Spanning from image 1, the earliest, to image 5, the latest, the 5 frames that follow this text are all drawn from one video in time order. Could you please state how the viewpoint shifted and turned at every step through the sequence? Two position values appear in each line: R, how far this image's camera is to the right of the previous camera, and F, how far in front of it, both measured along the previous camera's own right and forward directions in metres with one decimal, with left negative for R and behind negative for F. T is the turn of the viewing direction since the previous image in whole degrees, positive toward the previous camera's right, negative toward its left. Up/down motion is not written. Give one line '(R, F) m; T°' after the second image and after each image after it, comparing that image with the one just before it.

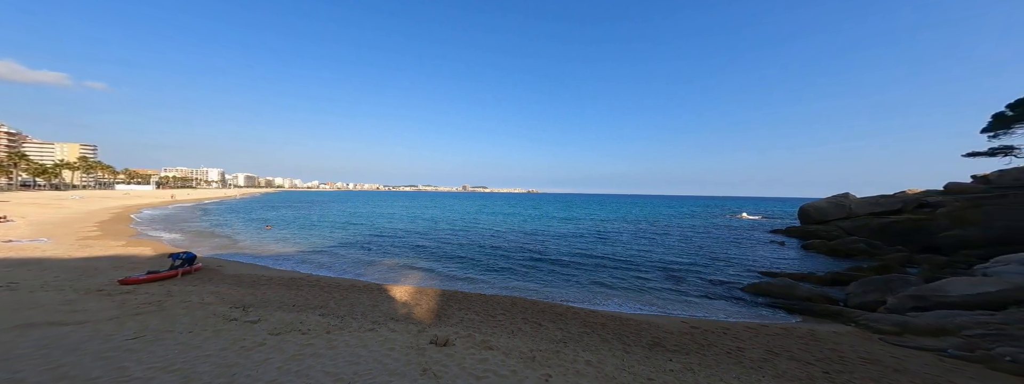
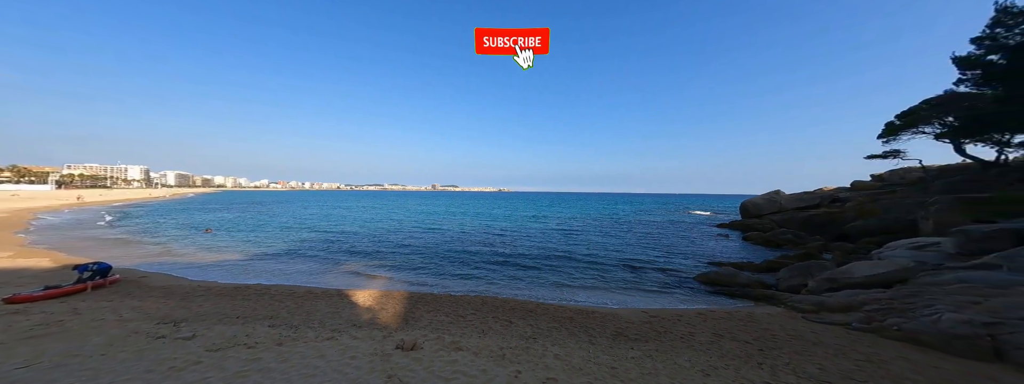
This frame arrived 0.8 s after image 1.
(-0.3, -0.1) m; +7°
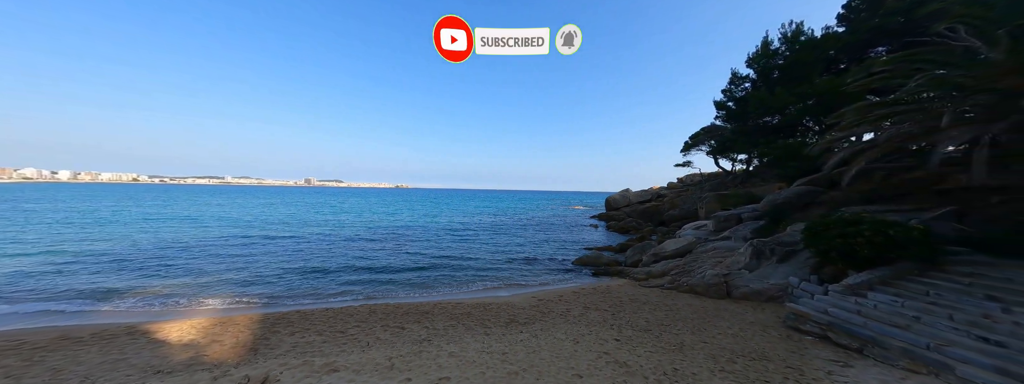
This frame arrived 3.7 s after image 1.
(-1.0, +0.3) m; +25°
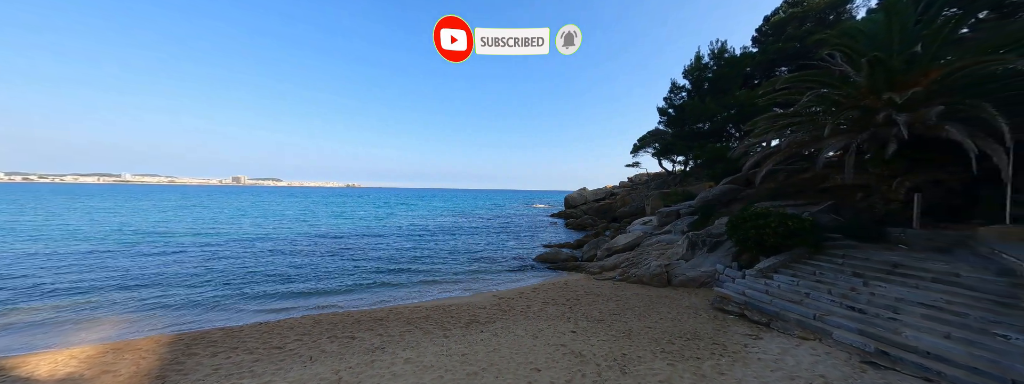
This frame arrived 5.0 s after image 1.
(-0.4, +0.2) m; +10°
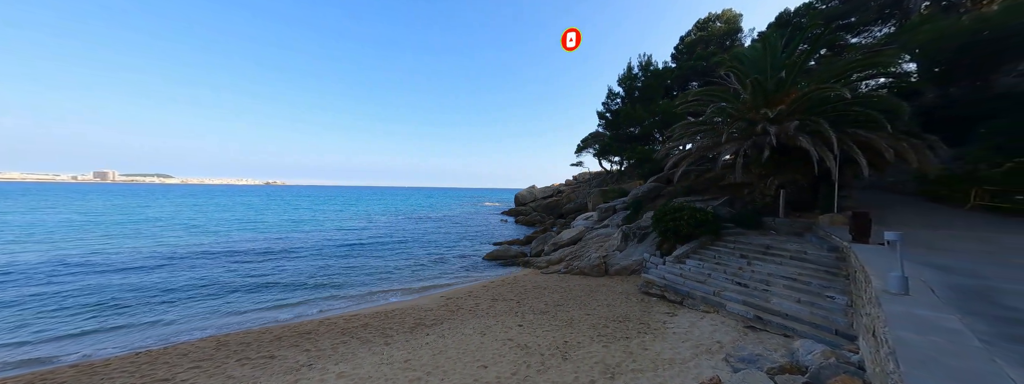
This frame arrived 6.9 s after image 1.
(+0.1, -0.3) m; +9°
